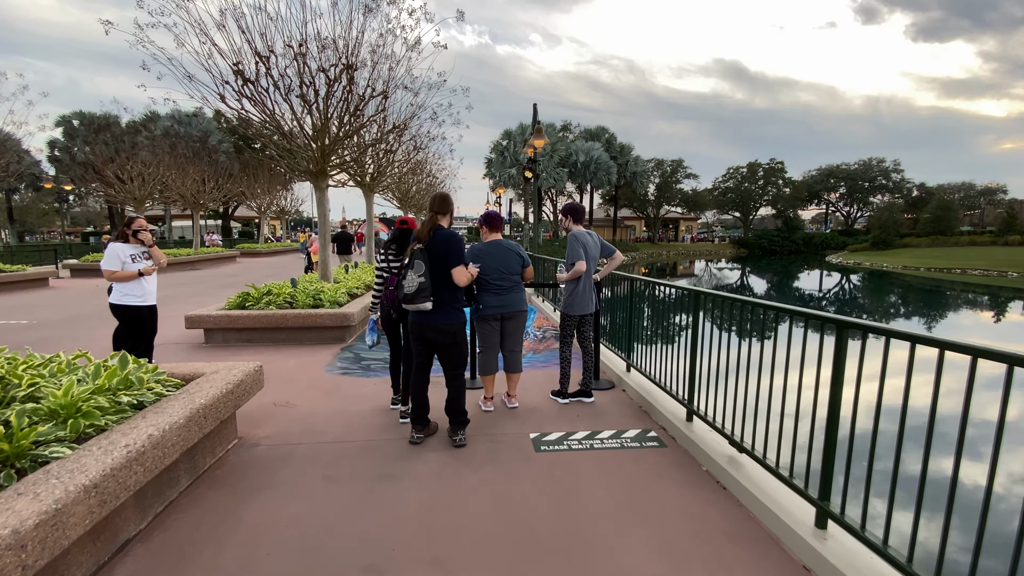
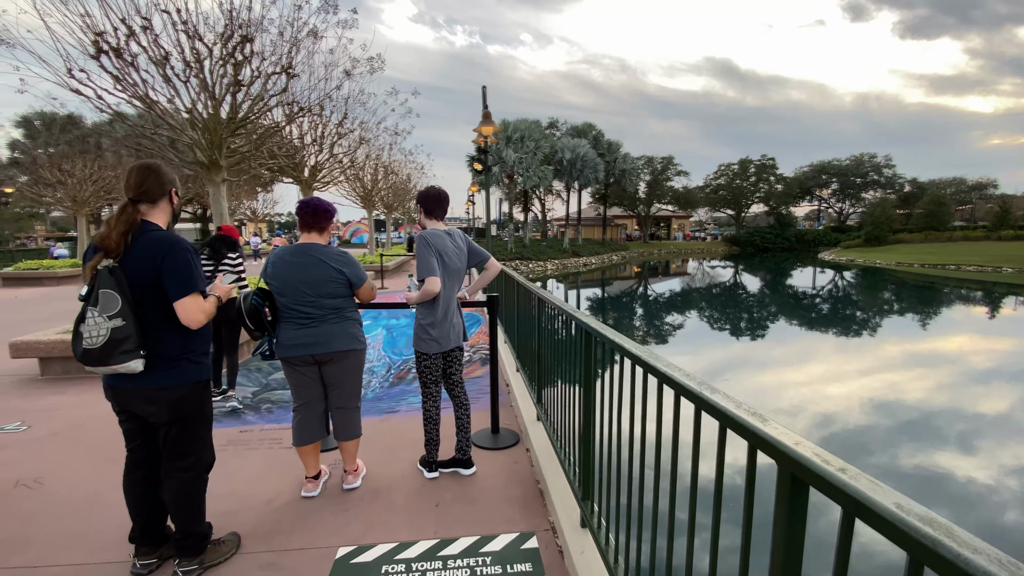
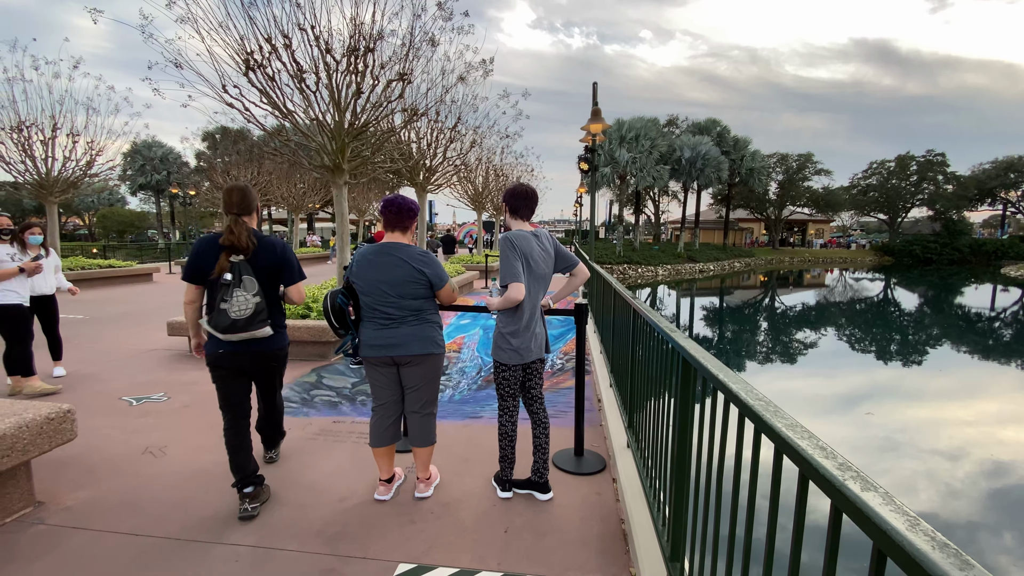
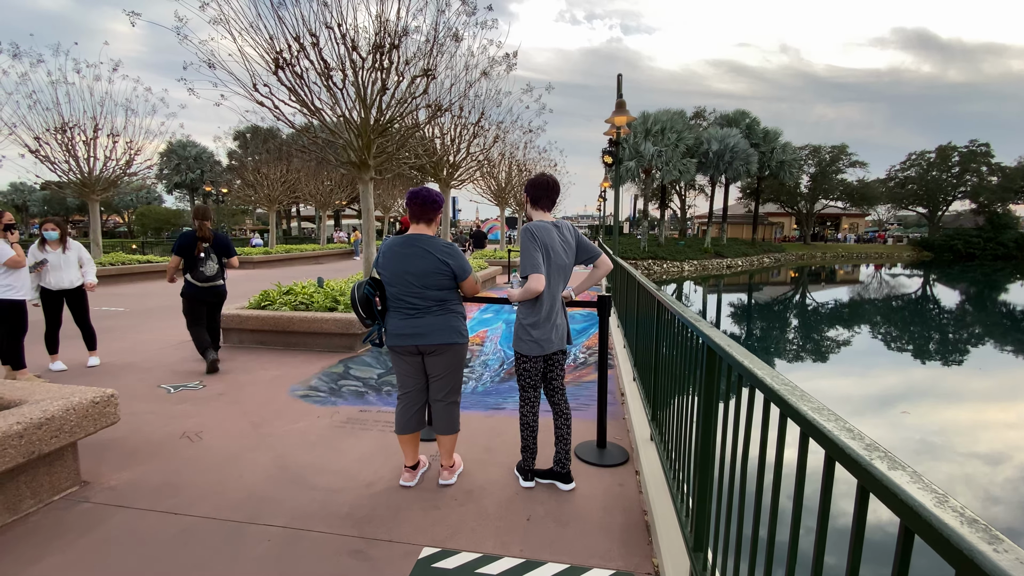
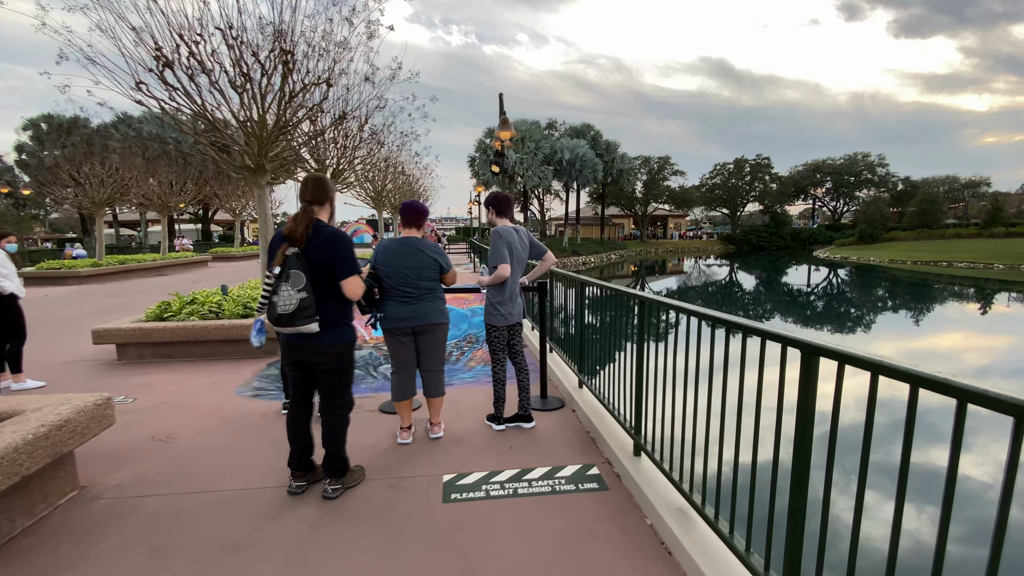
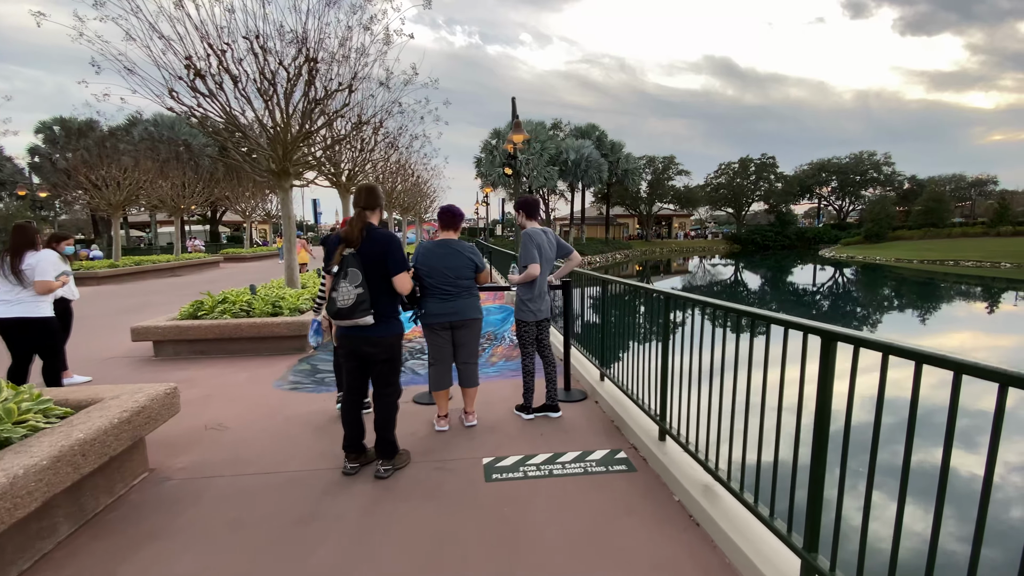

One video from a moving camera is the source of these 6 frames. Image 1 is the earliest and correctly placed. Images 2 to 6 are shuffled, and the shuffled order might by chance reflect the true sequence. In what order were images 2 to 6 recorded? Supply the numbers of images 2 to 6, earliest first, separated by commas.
6, 5, 2, 3, 4
